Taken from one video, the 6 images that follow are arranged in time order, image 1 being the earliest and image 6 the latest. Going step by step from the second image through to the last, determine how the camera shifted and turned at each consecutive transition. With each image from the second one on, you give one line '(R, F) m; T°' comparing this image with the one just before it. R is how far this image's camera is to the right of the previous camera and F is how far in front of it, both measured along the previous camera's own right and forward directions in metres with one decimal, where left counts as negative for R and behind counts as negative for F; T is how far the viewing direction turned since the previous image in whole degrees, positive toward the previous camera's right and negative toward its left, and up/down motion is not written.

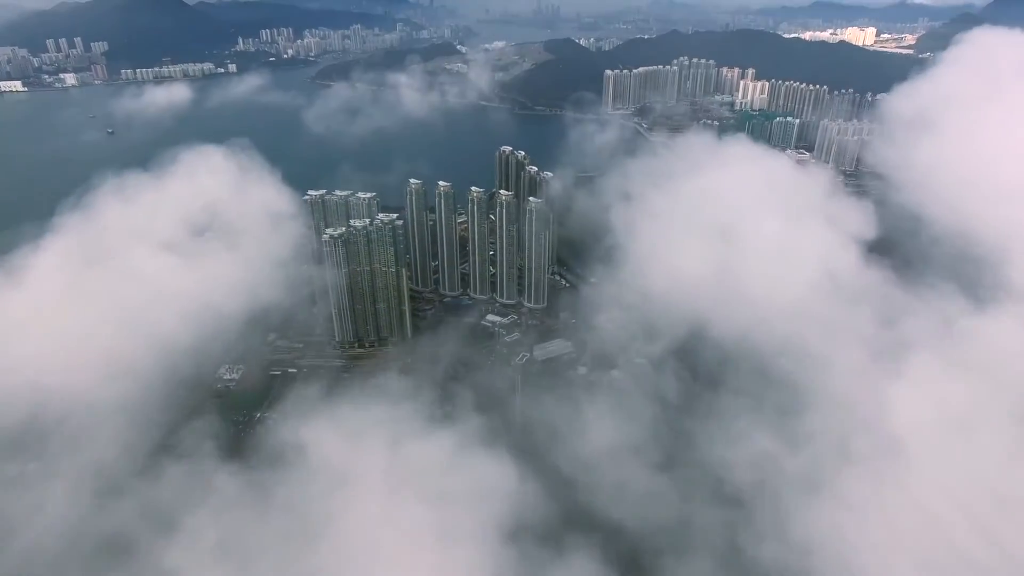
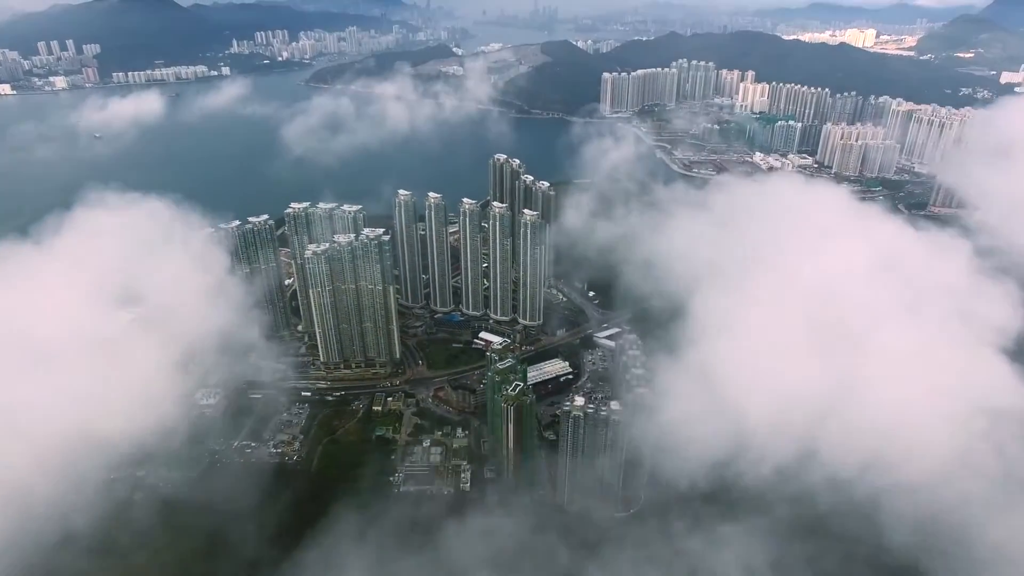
(+0.2, +1.2) m; 0°
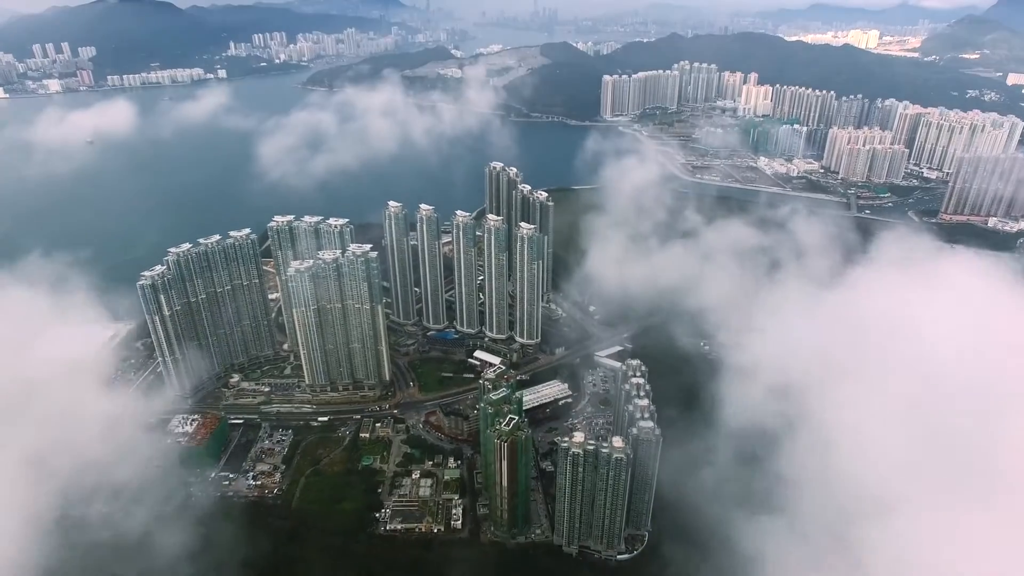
(+0.2, +1.3) m; 0°
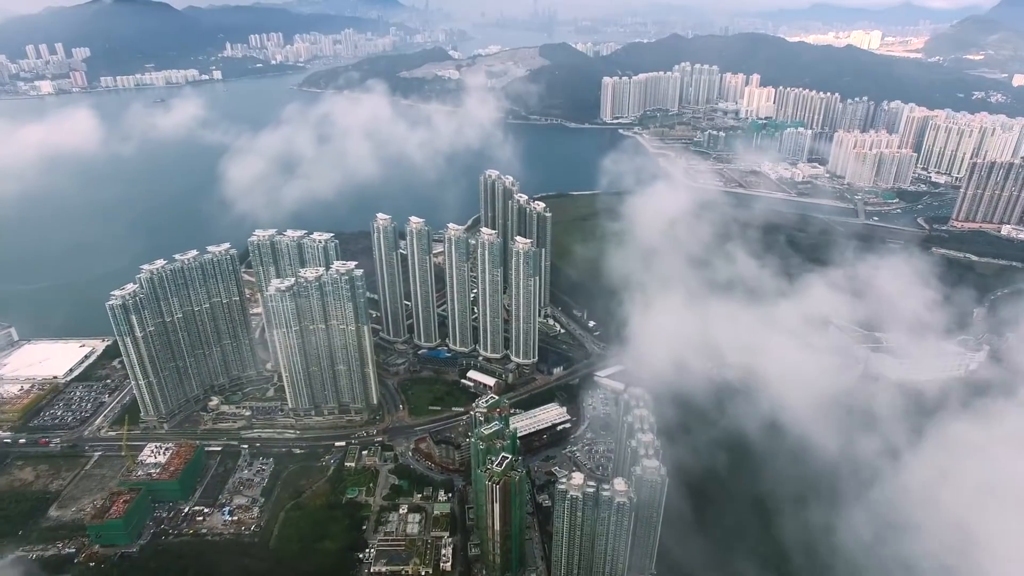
(+0.2, +1.3) m; 0°
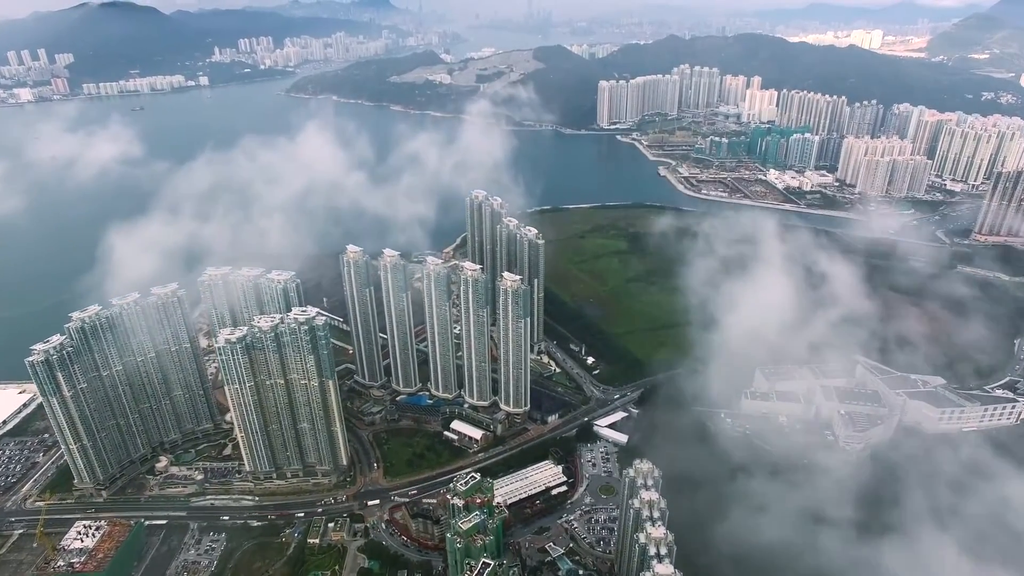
(+0.4, +2.6) m; 0°
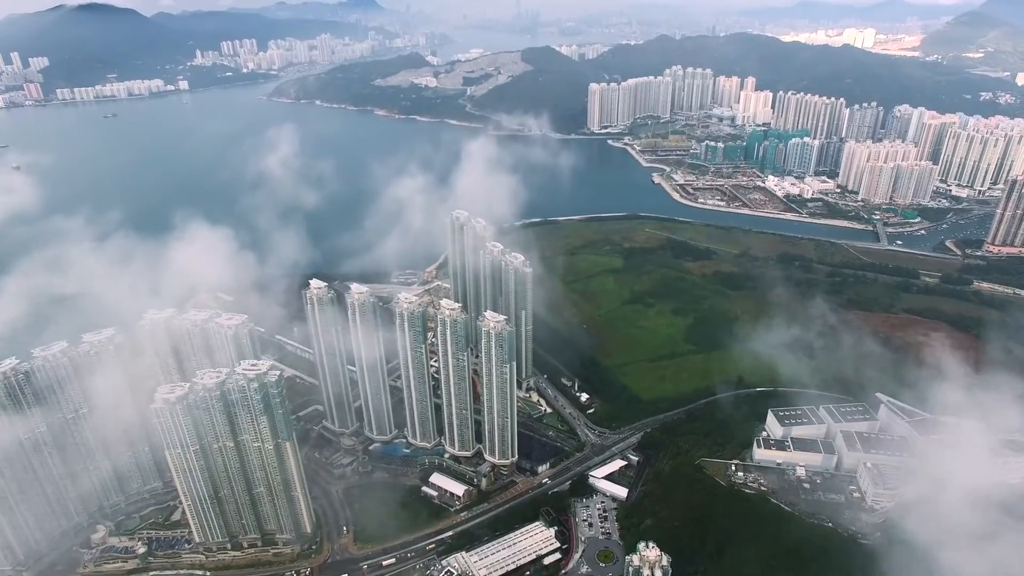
(+0.3, +2.2) m; +1°
